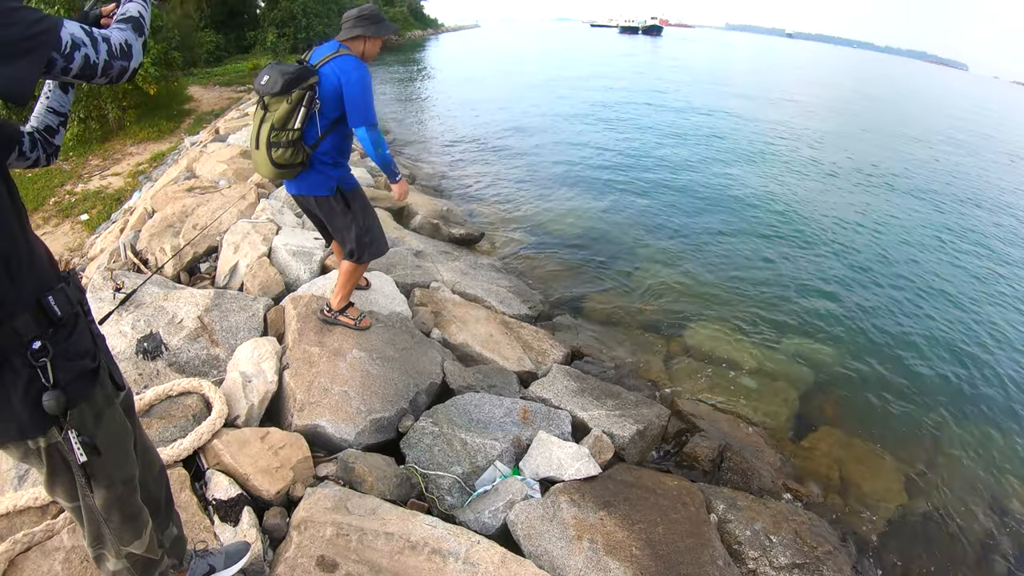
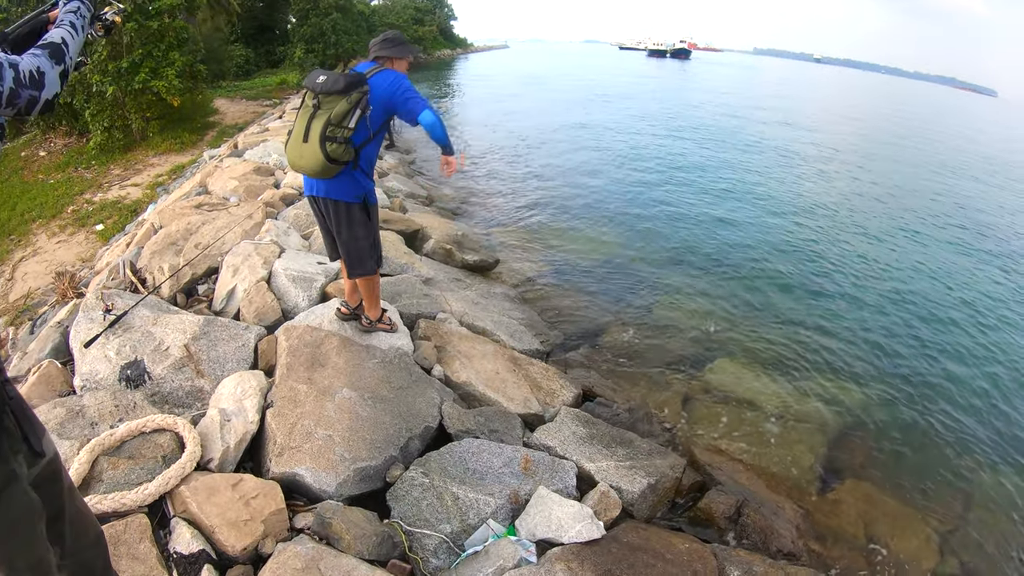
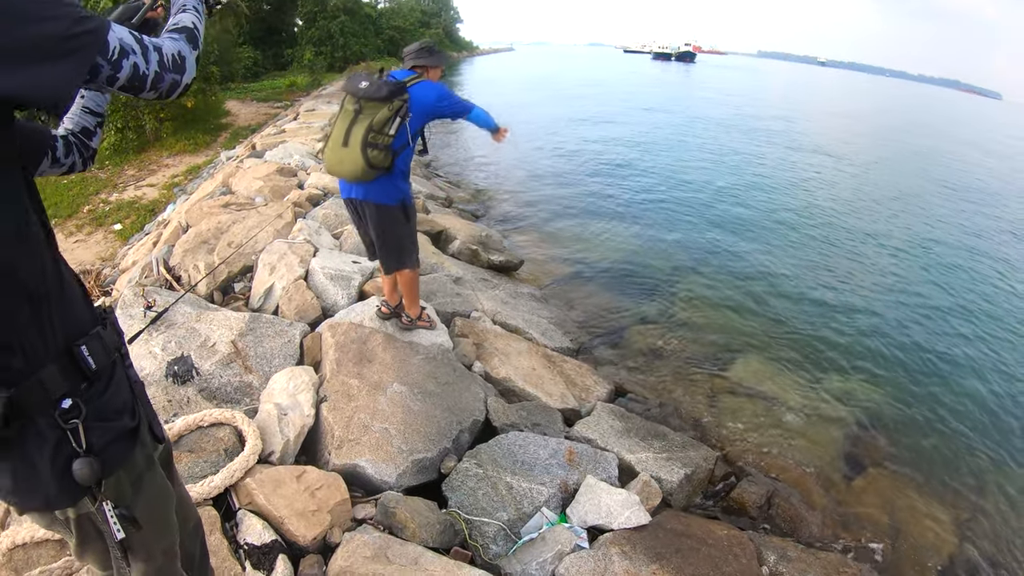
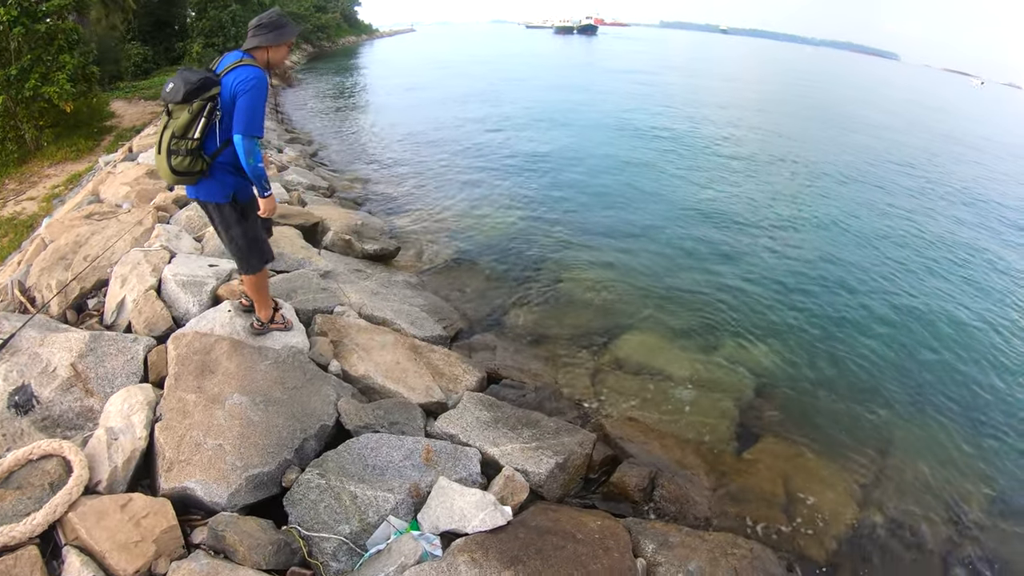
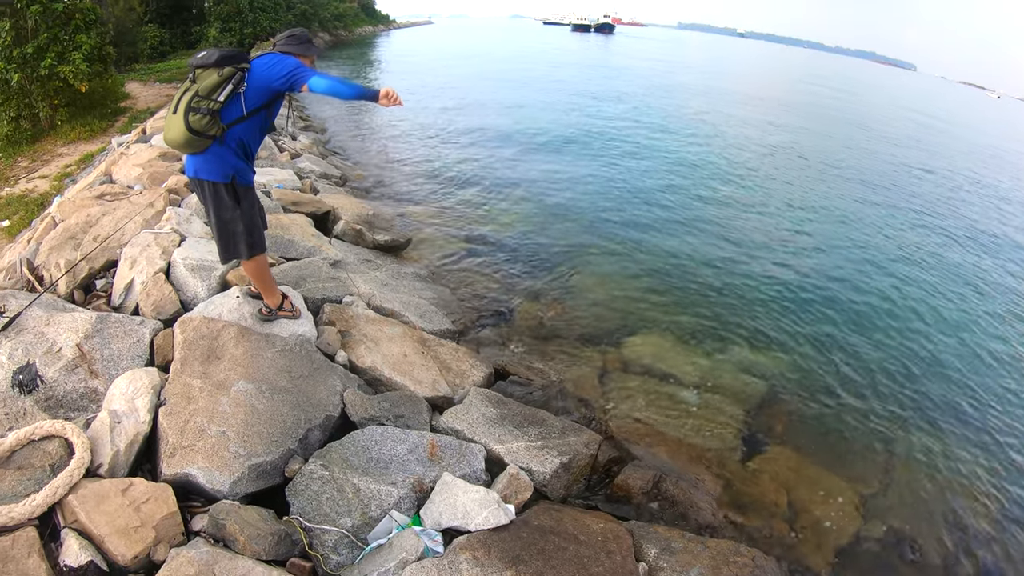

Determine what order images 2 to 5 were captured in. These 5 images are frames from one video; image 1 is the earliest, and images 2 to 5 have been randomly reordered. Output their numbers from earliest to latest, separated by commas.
3, 2, 4, 5
